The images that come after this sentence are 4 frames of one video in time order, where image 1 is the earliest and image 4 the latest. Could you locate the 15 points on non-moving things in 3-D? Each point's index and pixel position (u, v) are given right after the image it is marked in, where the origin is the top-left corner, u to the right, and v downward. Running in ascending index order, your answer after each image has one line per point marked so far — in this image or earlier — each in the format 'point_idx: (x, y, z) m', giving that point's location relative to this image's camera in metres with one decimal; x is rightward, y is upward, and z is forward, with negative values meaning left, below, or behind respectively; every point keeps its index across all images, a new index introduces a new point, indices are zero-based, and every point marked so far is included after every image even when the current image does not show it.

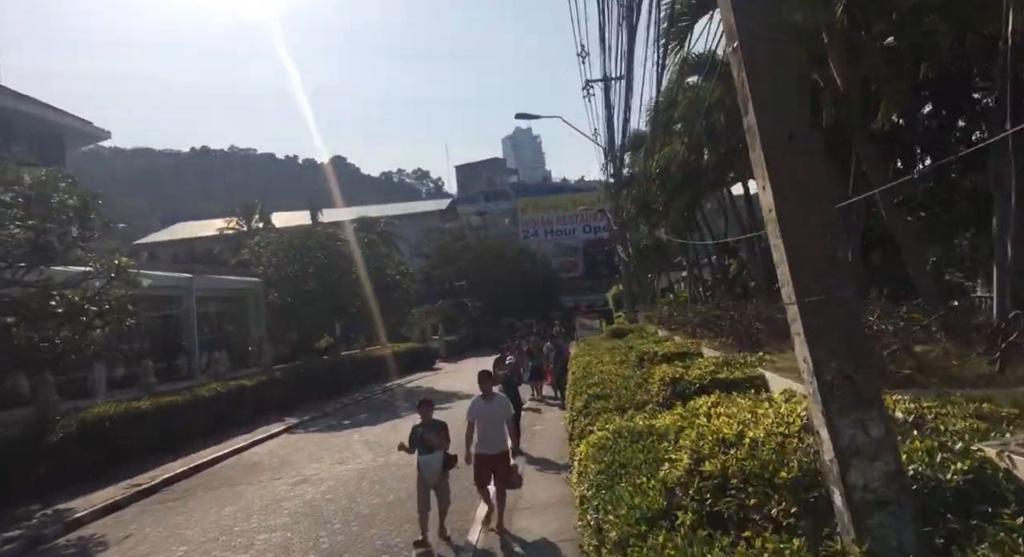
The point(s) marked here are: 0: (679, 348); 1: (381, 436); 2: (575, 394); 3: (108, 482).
0: (+3.6, -1.5, +14.5) m
1: (-3.7, -4.5, +19.0) m
2: (+1.2, -2.1, +12.3) m
3: (-8.8, -4.5, +14.5) m
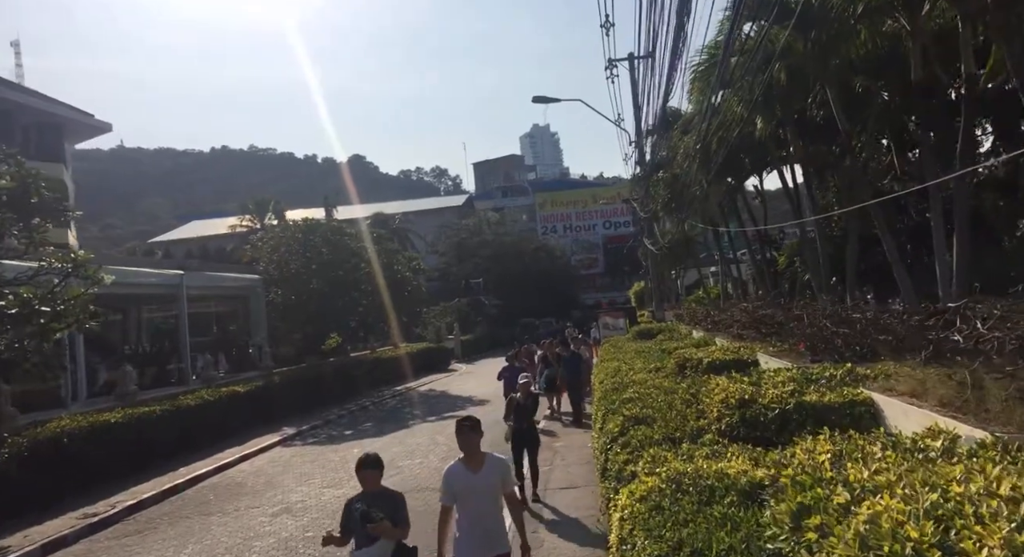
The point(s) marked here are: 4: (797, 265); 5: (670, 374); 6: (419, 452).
0: (+3.9, -1.4, +12.2) m
1: (-3.3, -4.4, +16.9) m
2: (+1.4, -2.0, +10.0) m
3: (-8.4, -4.4, +12.6) m
4: (+8.1, +0.4, +18.9) m
5: (+2.8, -1.7, +11.8) m
6: (-2.3, -4.3, +16.4) m
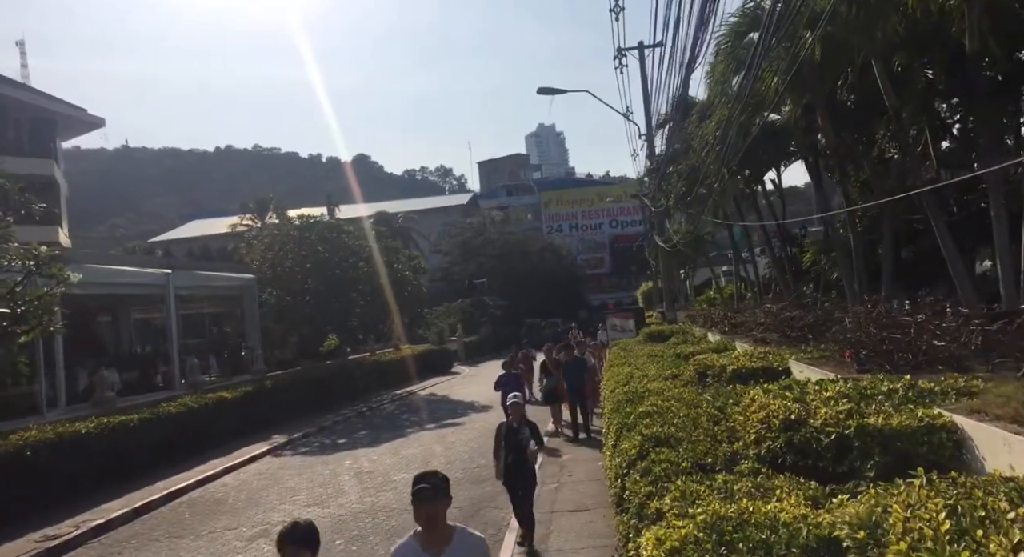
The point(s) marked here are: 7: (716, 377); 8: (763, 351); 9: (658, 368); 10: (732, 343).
0: (+3.9, -1.3, +11.0) m
1: (-3.2, -4.3, +15.8) m
2: (+1.4, -2.0, +8.8) m
3: (-8.4, -4.4, +11.5) m
4: (+8.2, +0.4, +17.7) m
5: (+2.8, -1.7, +10.7) m
6: (-2.2, -4.2, +15.2) m
7: (+3.2, -1.6, +10.6) m
8: (+4.5, -1.3, +12.0) m
9: (+3.1, -1.9, +14.0) m
10: (+5.1, -1.5, +15.4) m
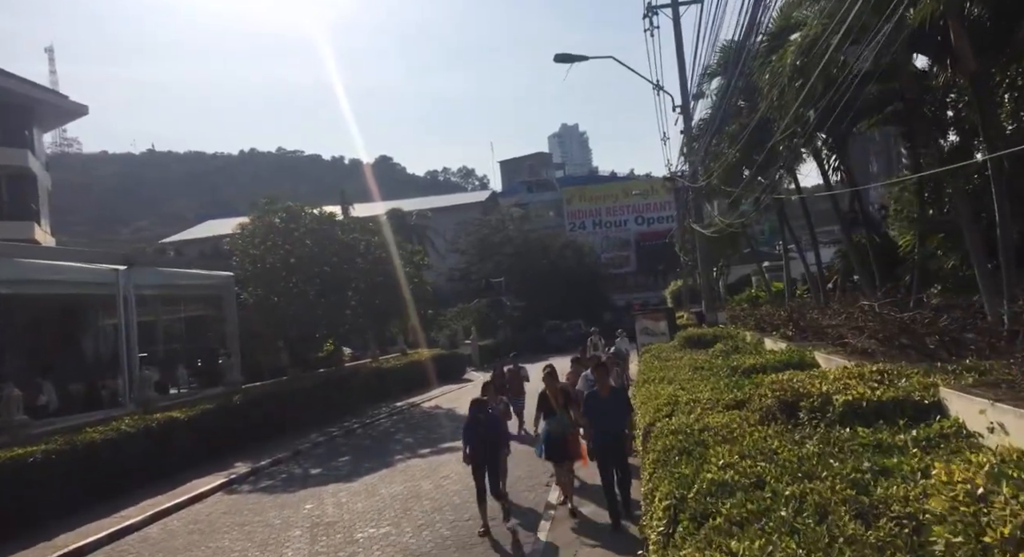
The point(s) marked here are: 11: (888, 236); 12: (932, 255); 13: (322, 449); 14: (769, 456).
0: (+3.9, -1.2, +7.2) m
1: (-3.1, -4.2, +12.3) m
2: (+1.3, -1.8, +5.2) m
3: (-8.4, -4.3, +8.2) m
4: (+8.3, +0.6, +13.8) m
5: (+2.7, -1.5, +7.0) m
6: (-2.1, -4.1, +11.7) m
7: (+3.1, -1.4, +6.9) m
8: (+4.5, -1.1, +8.3) m
9: (+3.1, -1.7, +10.3) m
10: (+5.1, -1.3, +11.7) m
11: (+9.6, +1.1, +17.7) m
12: (+8.4, +0.6, +14.0) m
13: (-5.3, -4.8, +19.0) m
14: (+2.3, -1.5, +6.0) m
